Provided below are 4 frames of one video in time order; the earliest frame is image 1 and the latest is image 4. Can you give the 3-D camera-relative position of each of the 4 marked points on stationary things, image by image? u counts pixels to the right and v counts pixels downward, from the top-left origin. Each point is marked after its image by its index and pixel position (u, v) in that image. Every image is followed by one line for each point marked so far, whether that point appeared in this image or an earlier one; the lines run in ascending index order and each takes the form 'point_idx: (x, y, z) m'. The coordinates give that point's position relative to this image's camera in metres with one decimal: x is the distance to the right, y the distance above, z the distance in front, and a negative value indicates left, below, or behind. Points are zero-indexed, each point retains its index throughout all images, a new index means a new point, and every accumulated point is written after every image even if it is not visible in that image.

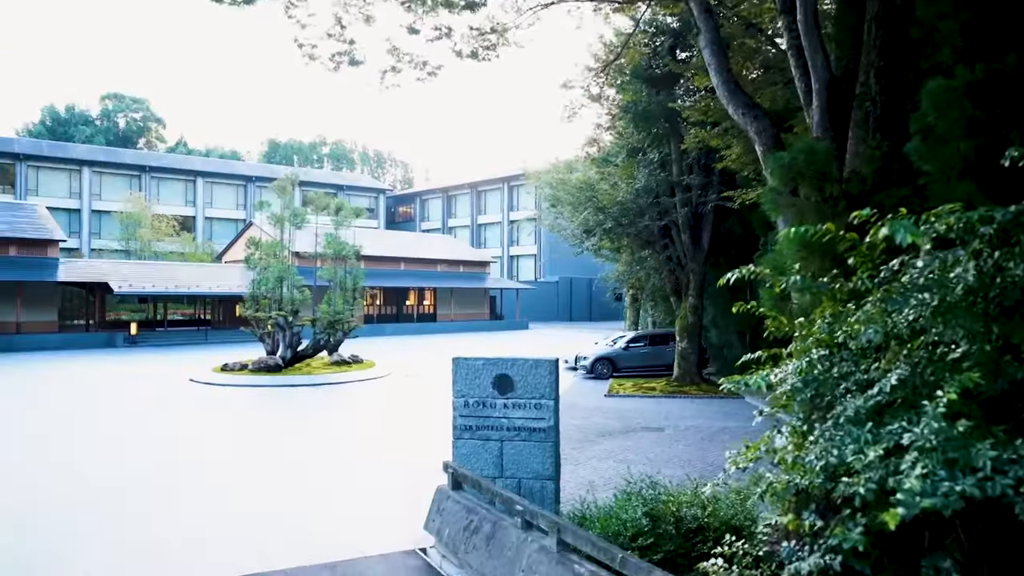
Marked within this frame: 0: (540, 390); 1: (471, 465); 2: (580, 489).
0: (+0.3, -1.0, +6.9) m
1: (-0.4, -1.8, +7.0) m
2: (+0.8, -2.4, +8.3) m
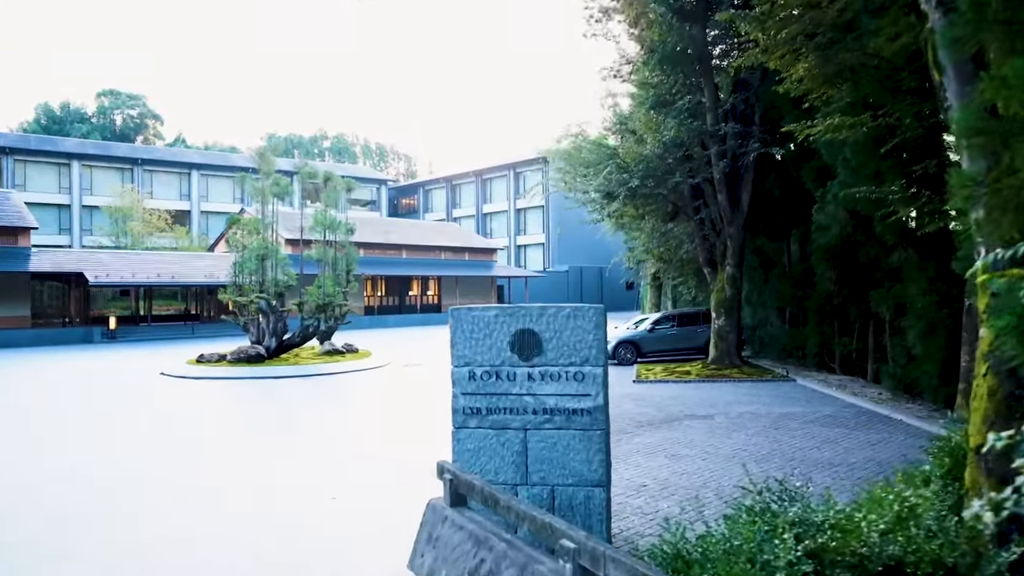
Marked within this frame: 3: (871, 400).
0: (+0.4, -0.4, +4.6) m
1: (-0.2, -1.2, +4.8) m
2: (+1.0, -1.8, +6.0) m
3: (+5.8, -1.8, +11.6) m
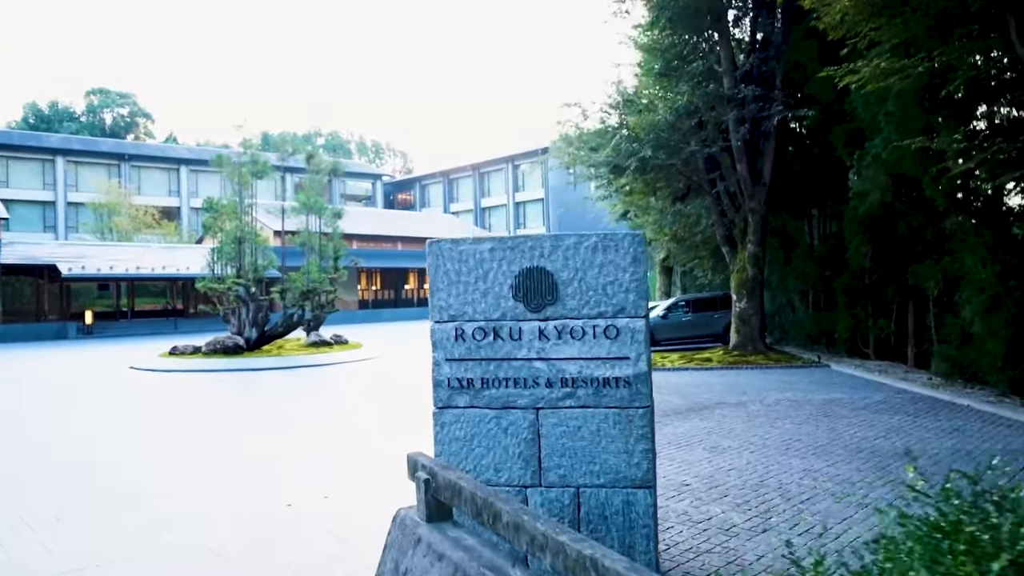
0: (+0.5, 0.0, +3.2) m
1: (-0.2, -0.9, +3.4) m
2: (+1.1, -1.4, +4.7) m
3: (+5.9, -1.4, +10.3) m
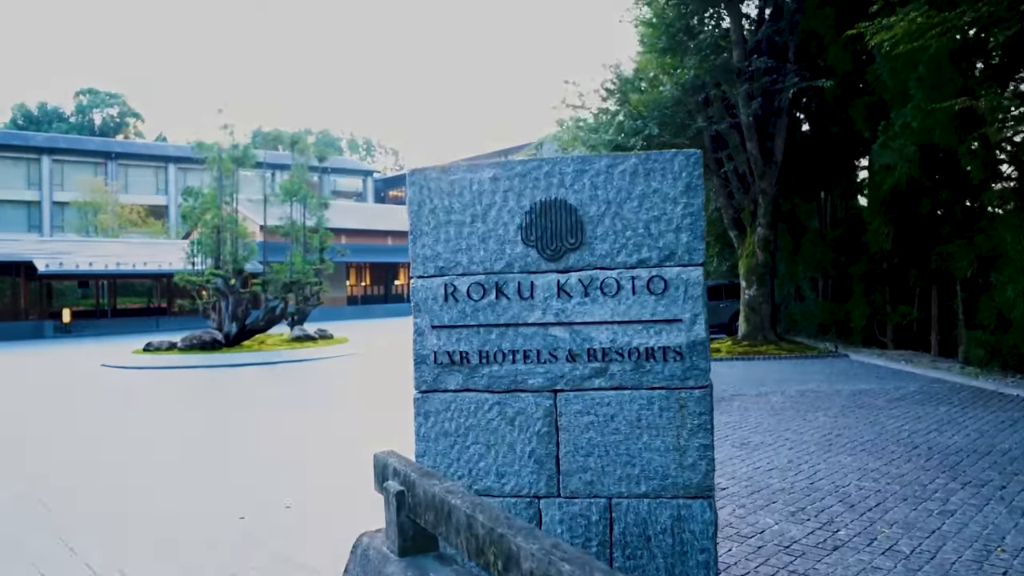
0: (+0.5, +0.2, +2.4) m
1: (-0.2, -0.7, +2.6) m
2: (+1.1, -1.2, +3.8) m
3: (+5.9, -1.1, +9.4) m
